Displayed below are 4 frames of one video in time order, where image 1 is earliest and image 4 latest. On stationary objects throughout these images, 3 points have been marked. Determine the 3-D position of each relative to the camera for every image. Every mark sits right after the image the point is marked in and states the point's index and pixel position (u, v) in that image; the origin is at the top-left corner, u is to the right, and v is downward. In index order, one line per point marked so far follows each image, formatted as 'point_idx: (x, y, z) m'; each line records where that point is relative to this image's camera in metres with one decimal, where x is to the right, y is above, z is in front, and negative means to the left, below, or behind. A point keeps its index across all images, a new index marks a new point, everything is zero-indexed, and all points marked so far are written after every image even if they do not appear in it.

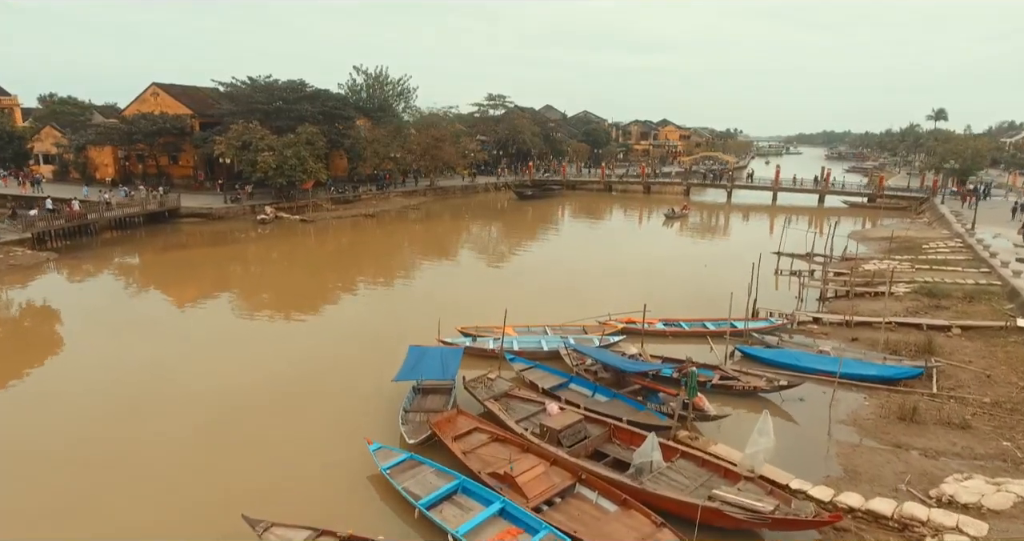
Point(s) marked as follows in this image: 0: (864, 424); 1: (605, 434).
0: (+5.7, -2.5, +9.1) m
1: (+1.4, -2.4, +8.2) m
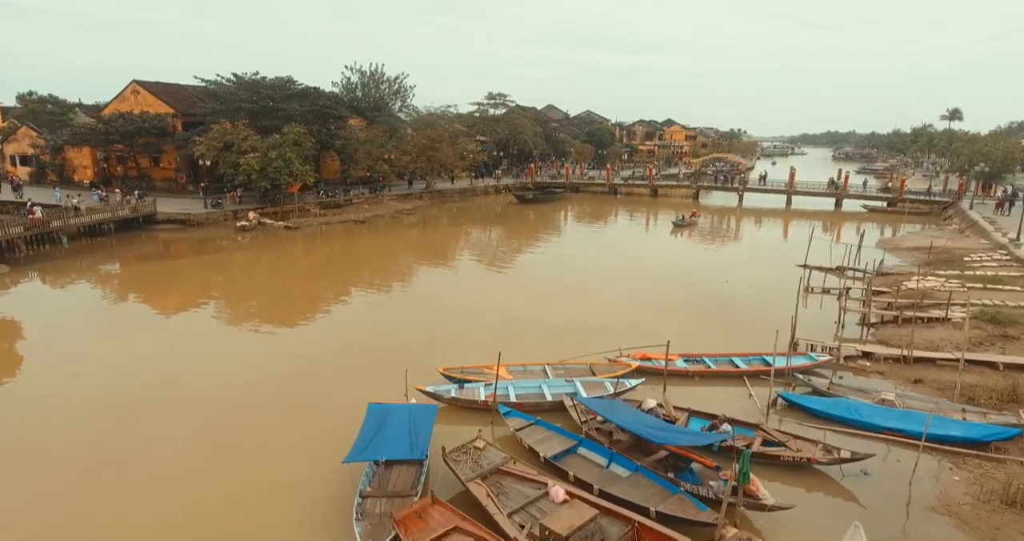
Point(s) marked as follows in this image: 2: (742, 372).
0: (+5.6, -3.0, +7.1) m
1: (+1.3, -2.9, +6.2) m
2: (+4.4, -1.9, +10.7) m
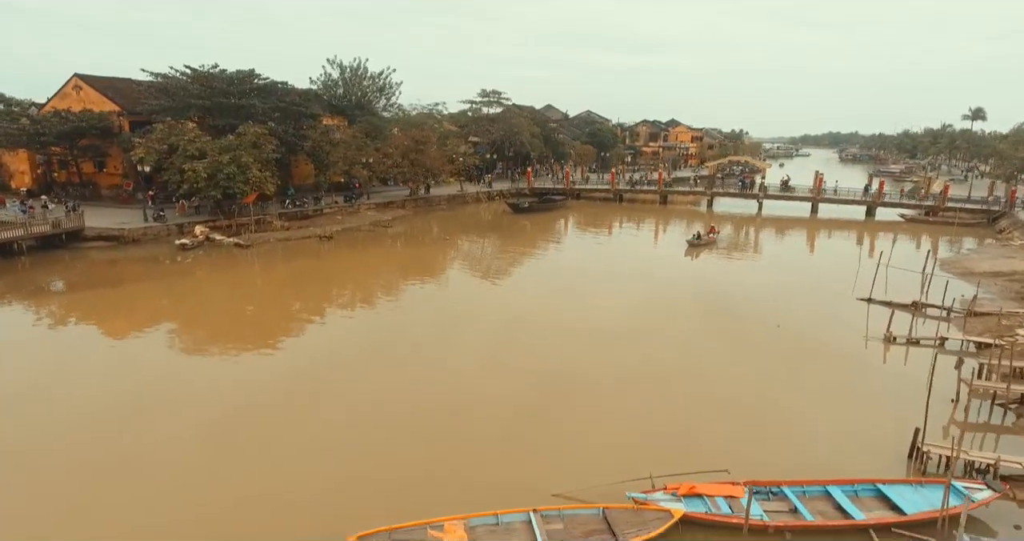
0: (+5.3, -4.0, +3.0) m
1: (+0.9, -3.9, +2.1) m
2: (+4.0, -2.9, +6.6) m
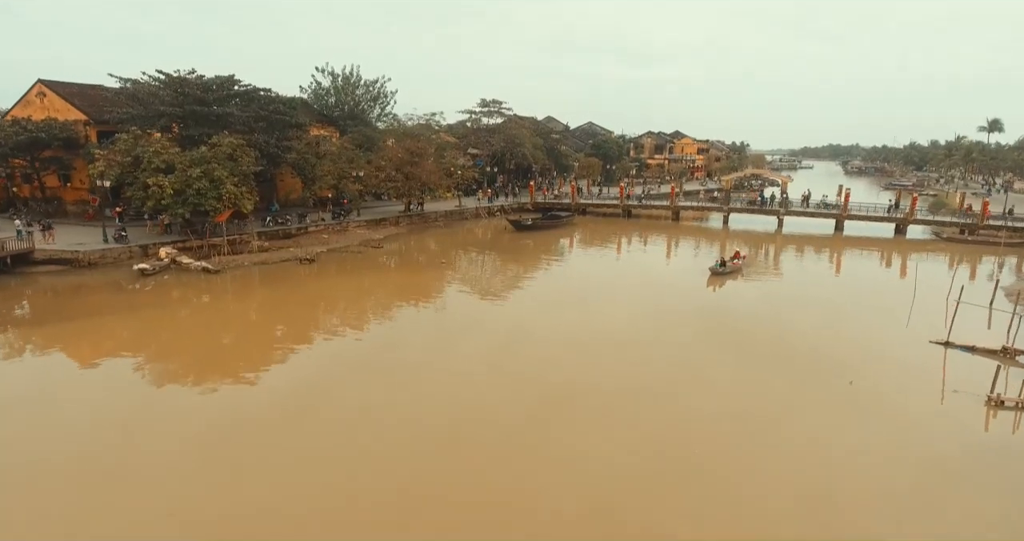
0: (+5.5, -4.6, +0.3) m
1: (+1.1, -4.5, -0.6) m
2: (+4.2, -3.6, +4.0) m
